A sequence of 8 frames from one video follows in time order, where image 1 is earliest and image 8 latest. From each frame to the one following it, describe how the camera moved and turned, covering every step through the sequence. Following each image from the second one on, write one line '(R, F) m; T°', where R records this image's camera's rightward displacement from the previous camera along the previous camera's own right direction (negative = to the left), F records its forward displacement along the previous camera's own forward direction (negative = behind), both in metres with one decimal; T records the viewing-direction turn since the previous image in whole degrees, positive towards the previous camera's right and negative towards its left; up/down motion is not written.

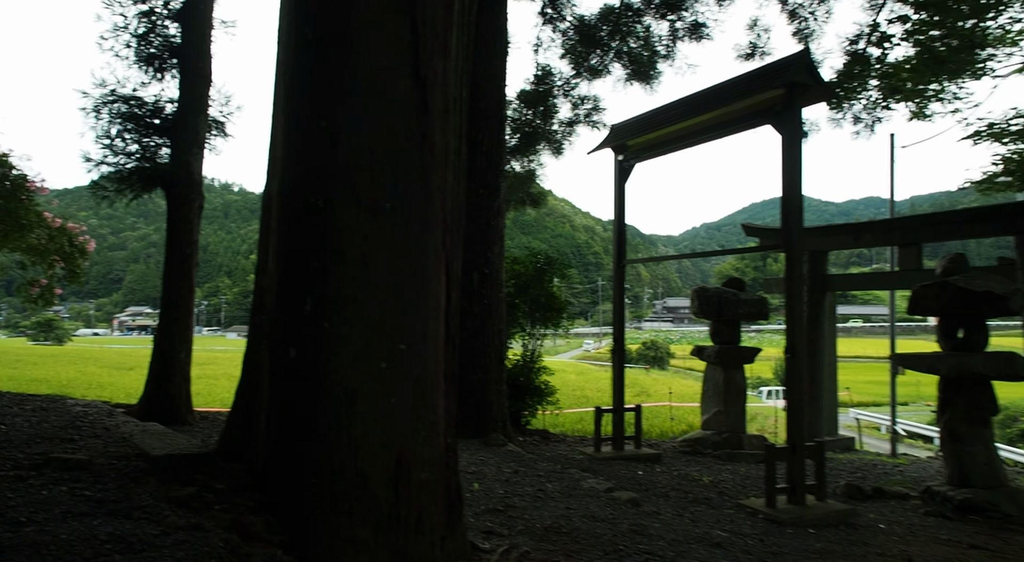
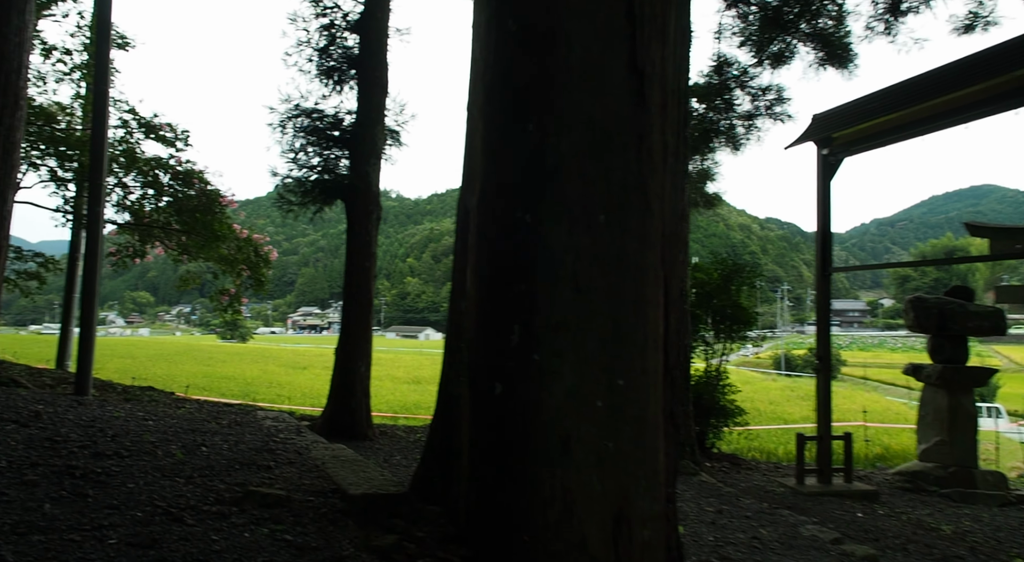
(-0.4, +0.5) m; -12°
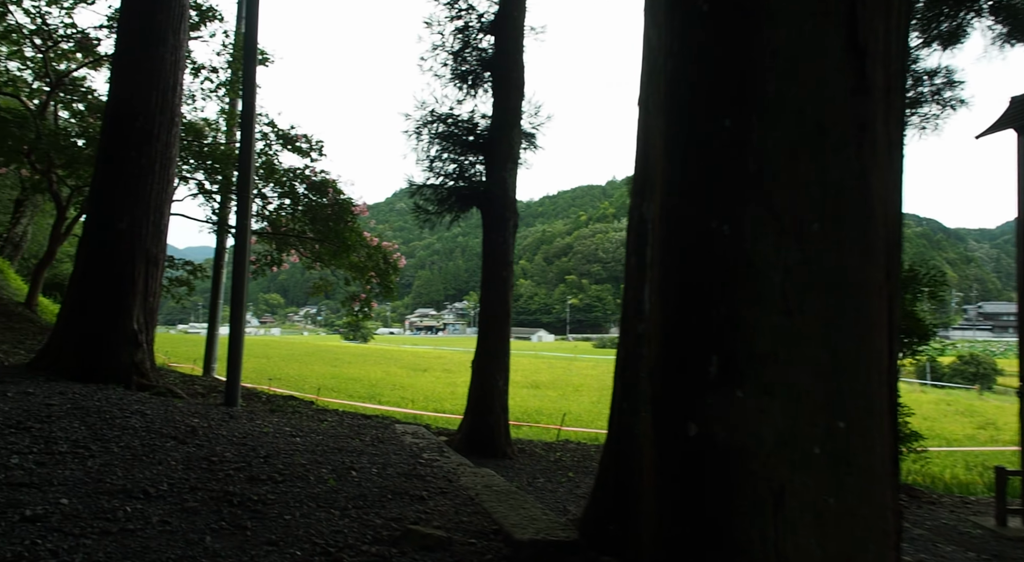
(-0.3, +0.4) m; -9°
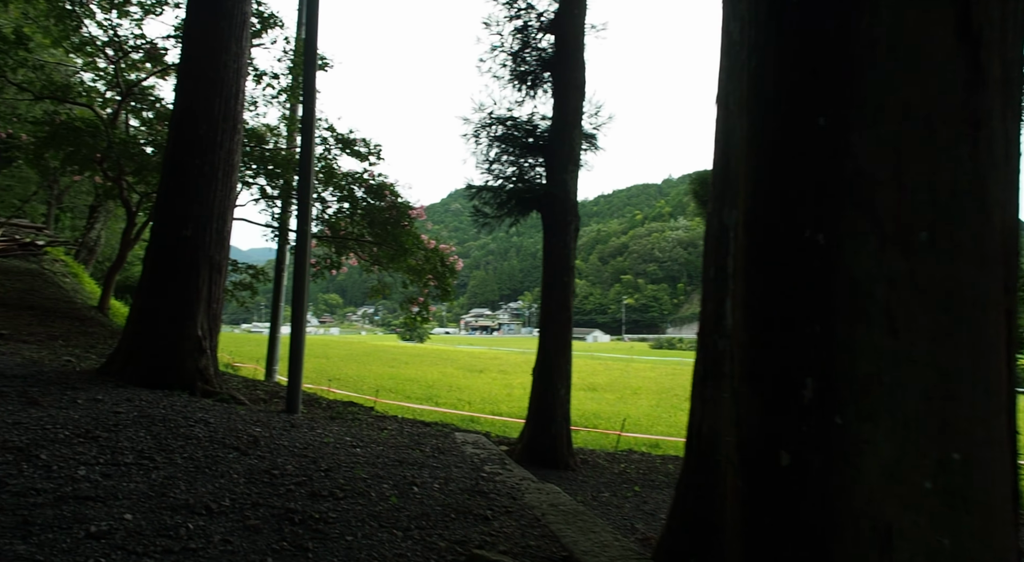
(-0.1, +0.2) m; -4°
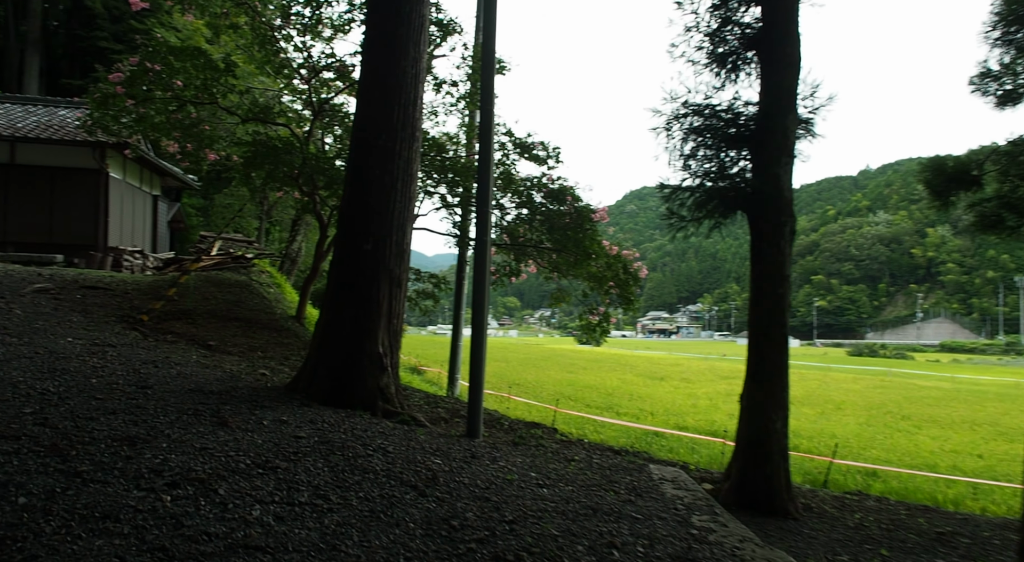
(-0.2, +0.6) m; -14°
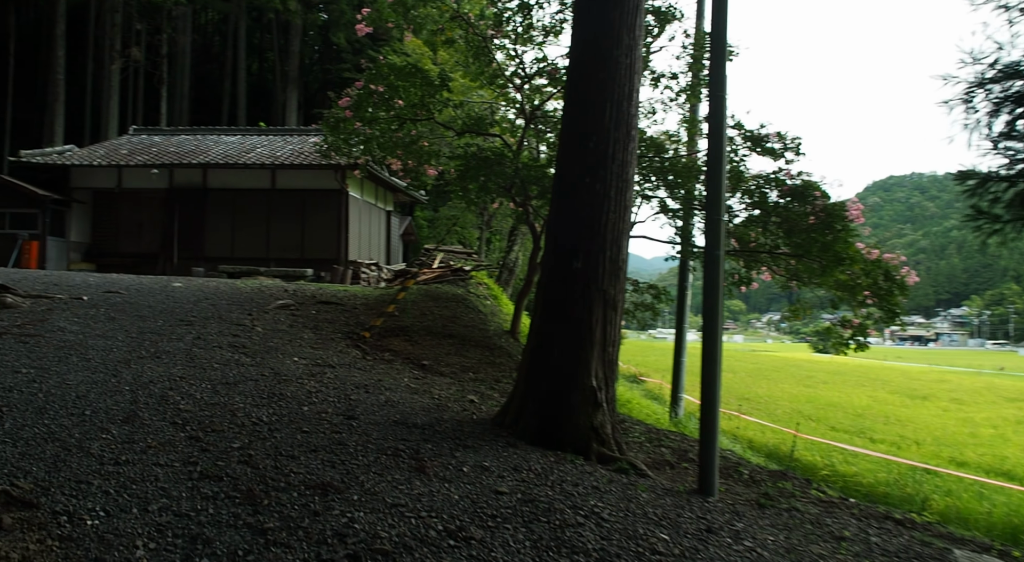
(-0.1, +0.8) m; -18°
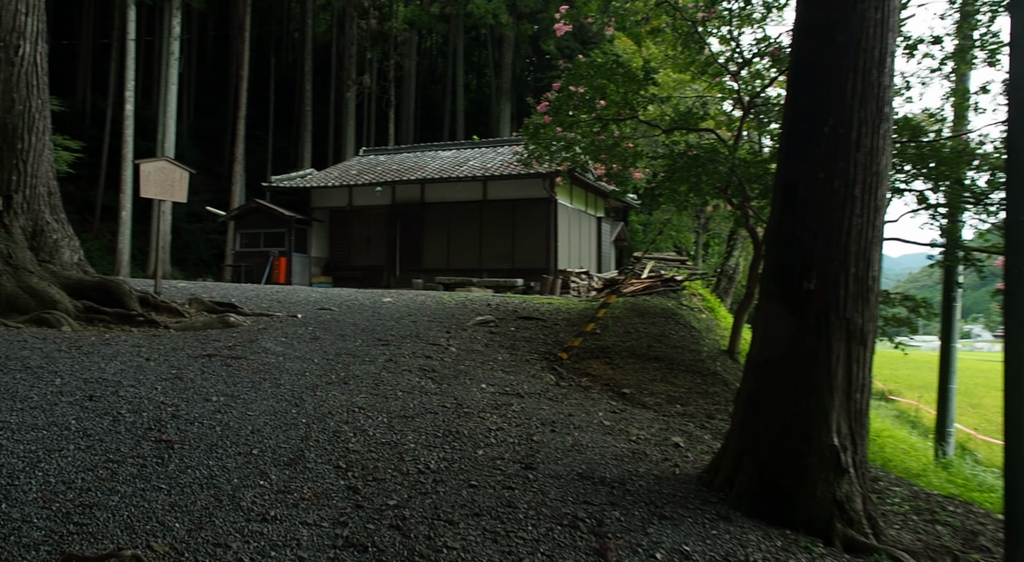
(+0.1, +0.8) m; -18°
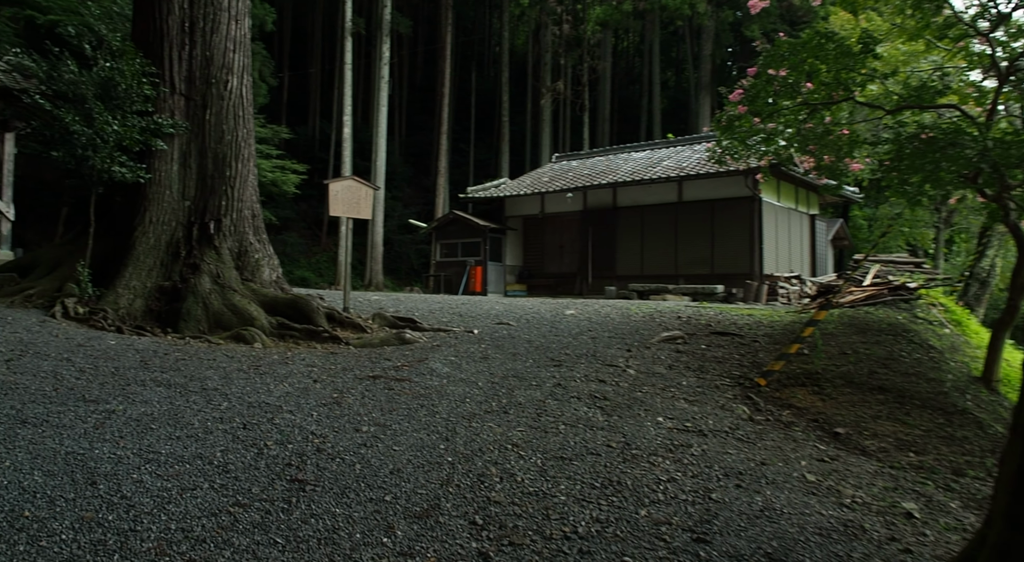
(+0.2, +0.6) m; -17°
